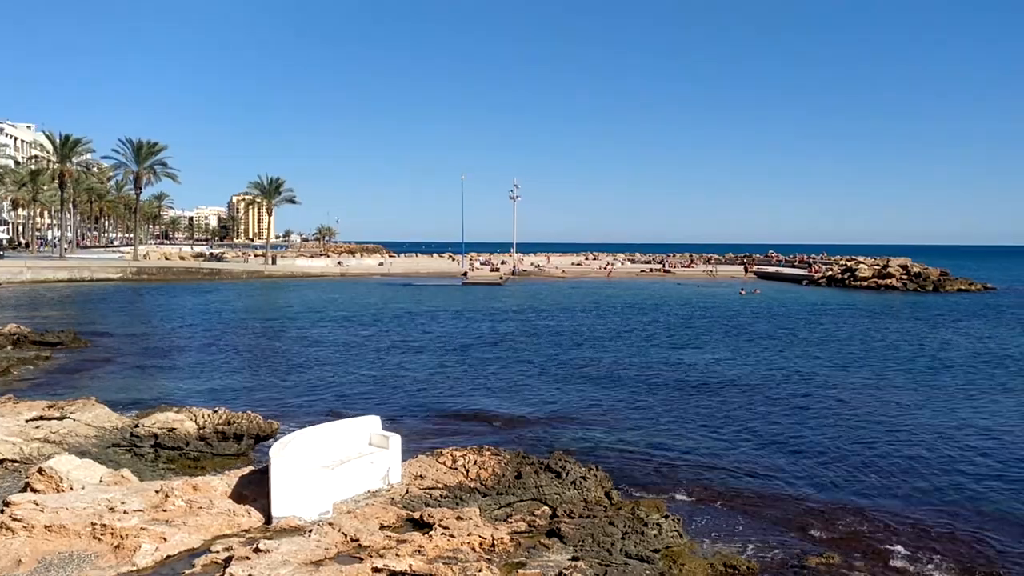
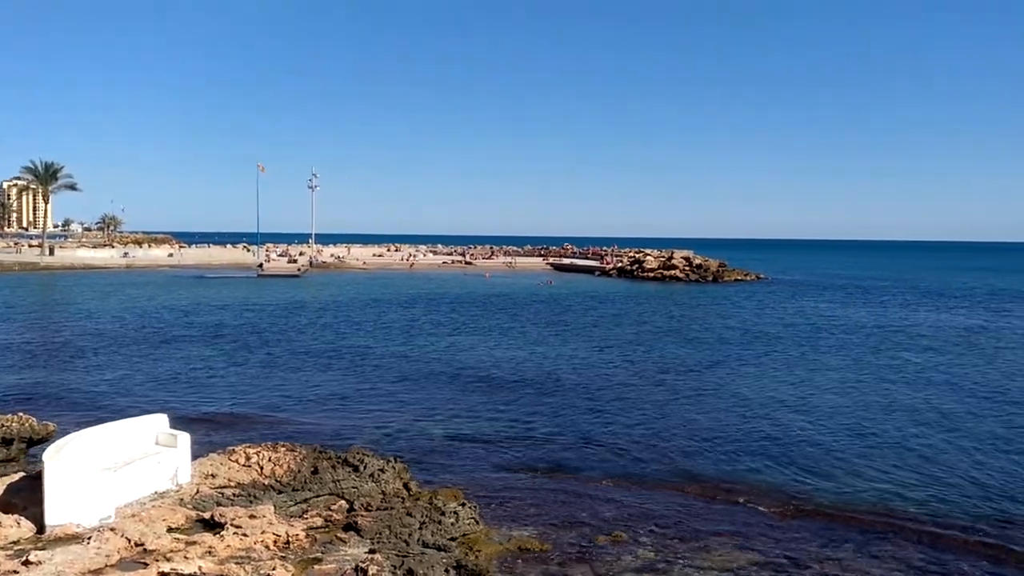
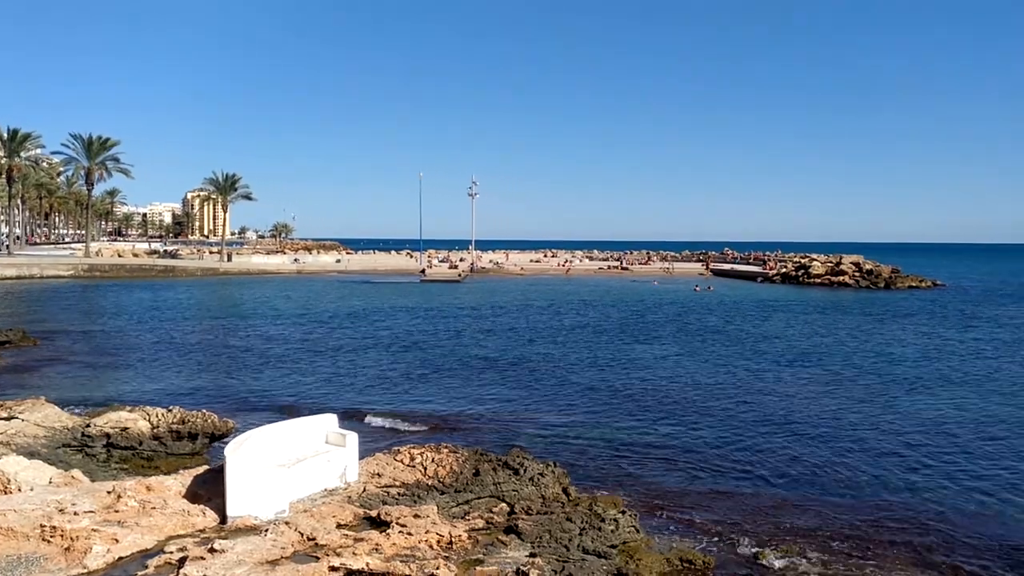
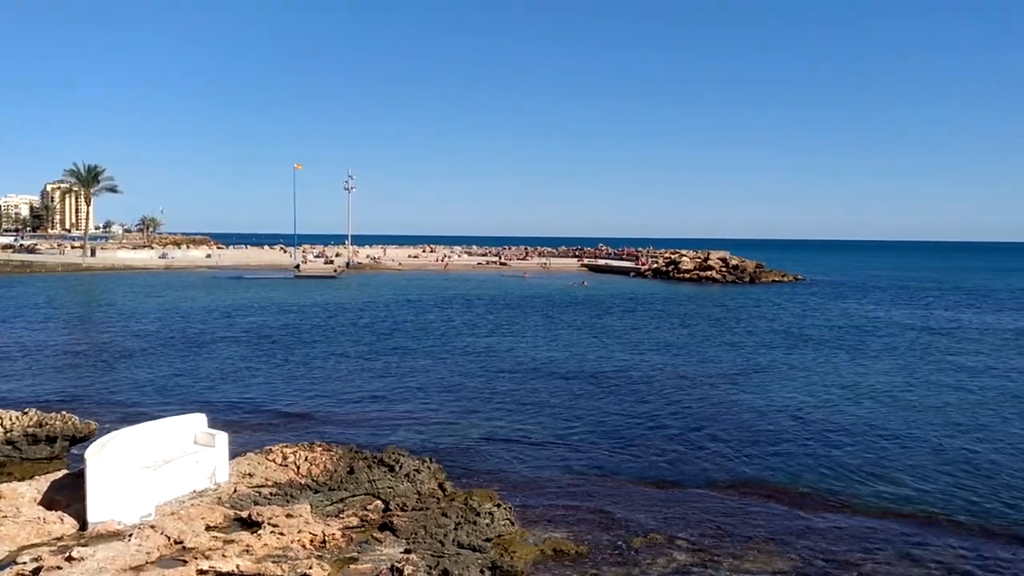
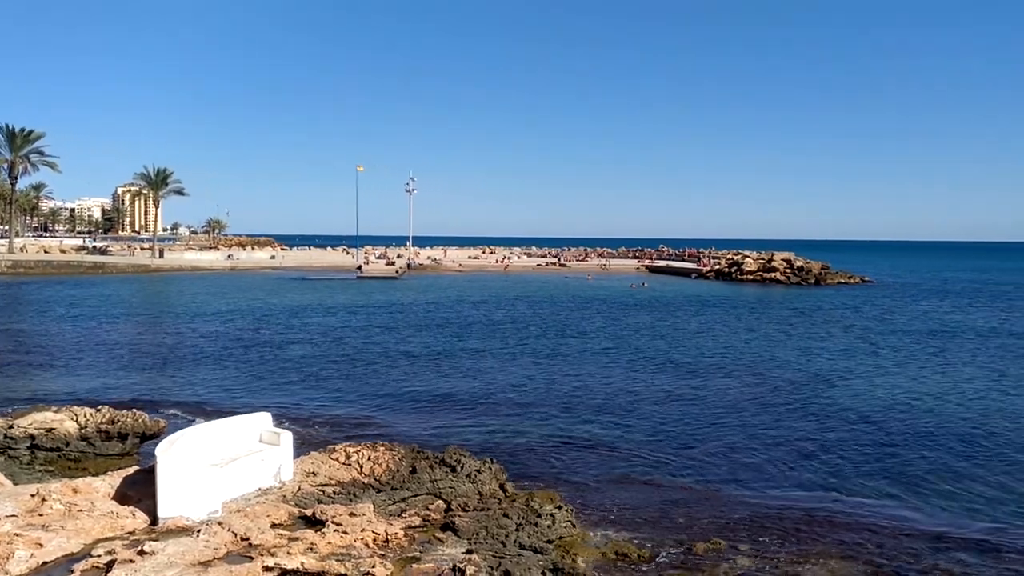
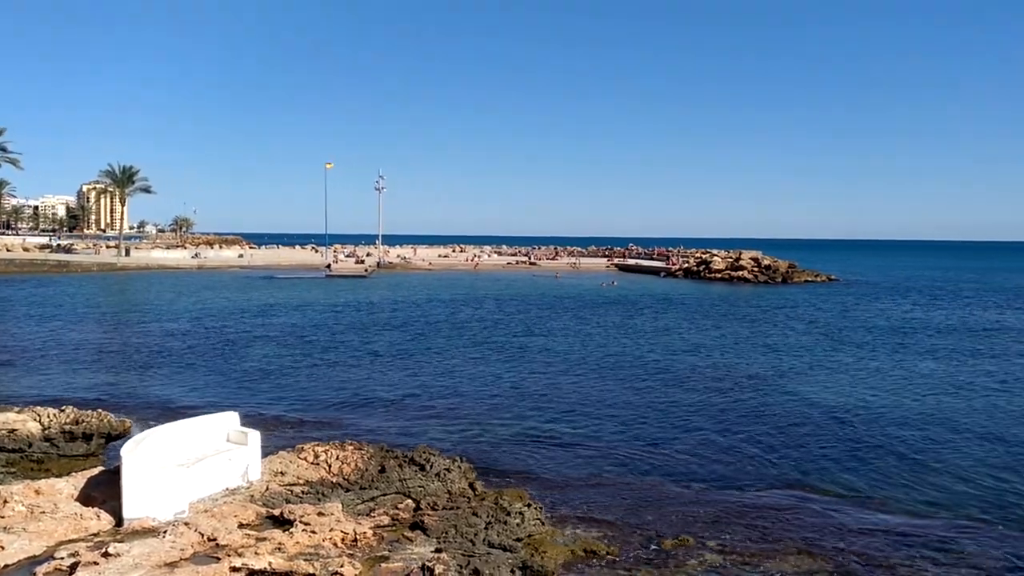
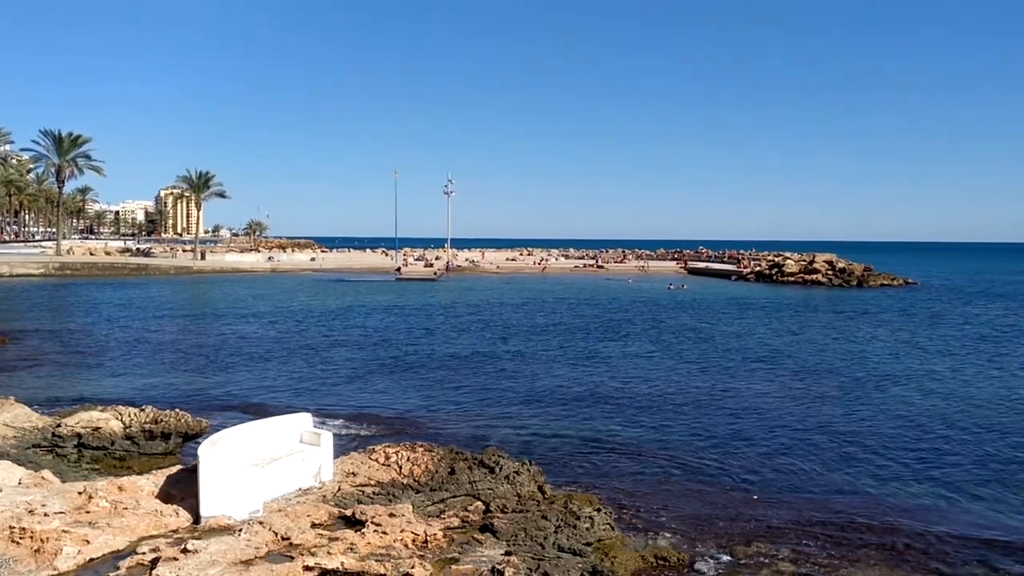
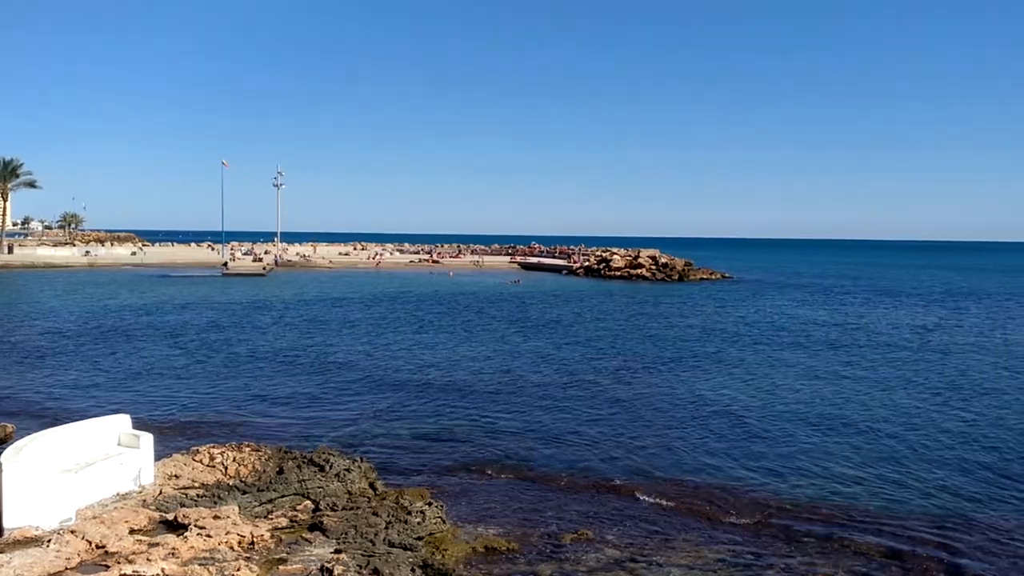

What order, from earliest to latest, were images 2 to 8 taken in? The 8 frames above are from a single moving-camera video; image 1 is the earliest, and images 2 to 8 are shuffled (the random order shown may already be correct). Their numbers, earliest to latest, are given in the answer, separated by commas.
3, 7, 5, 6, 4, 2, 8
